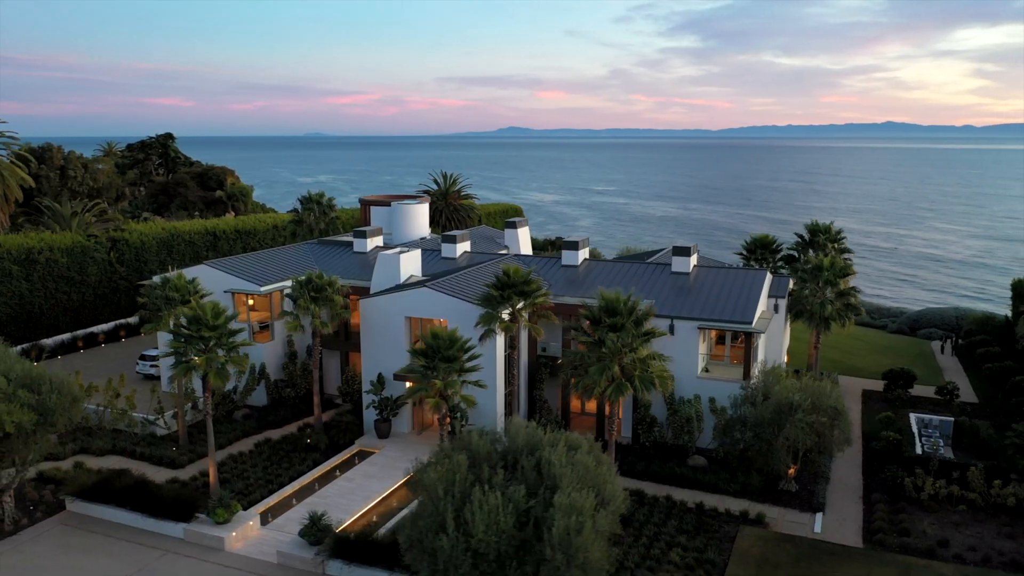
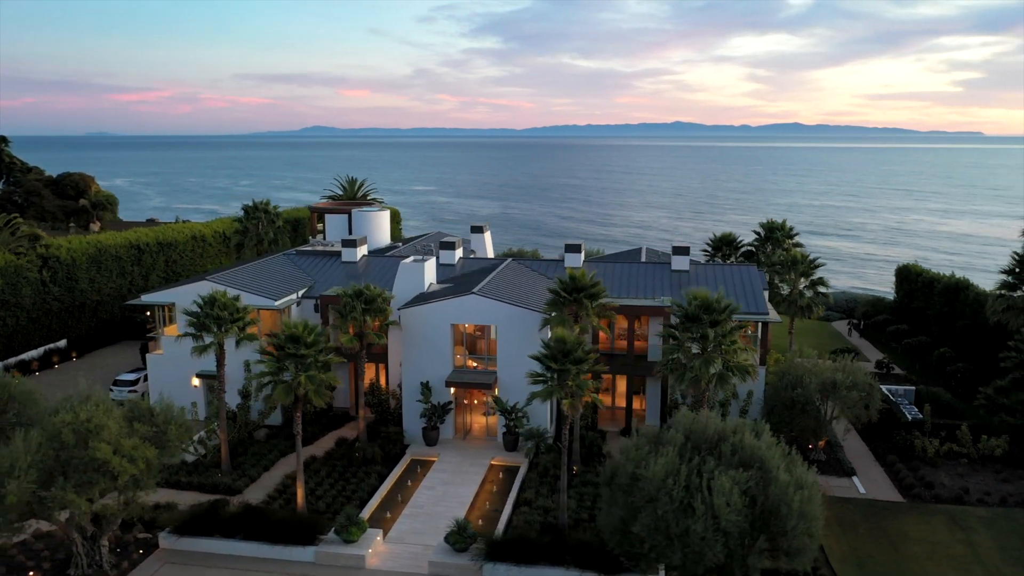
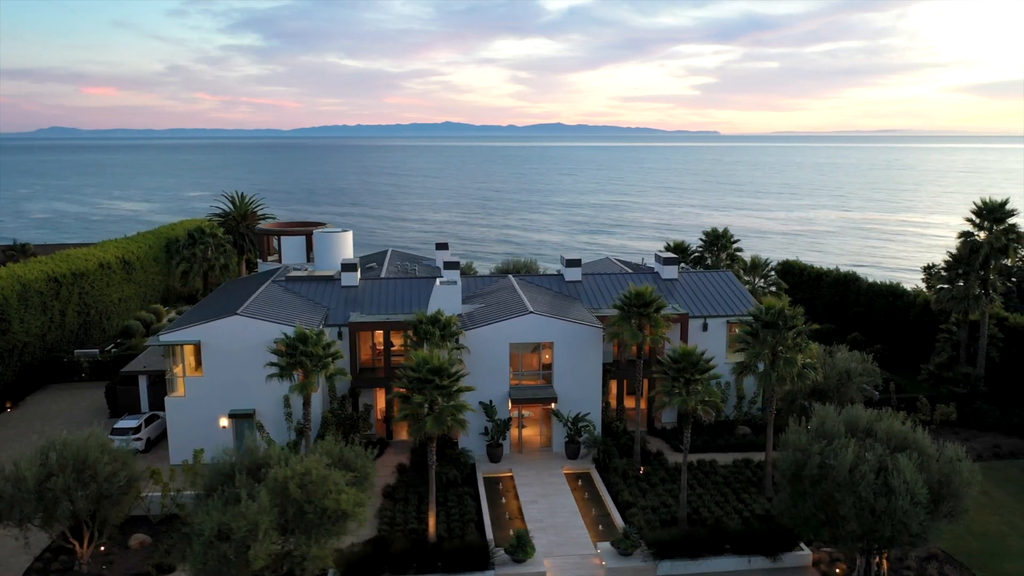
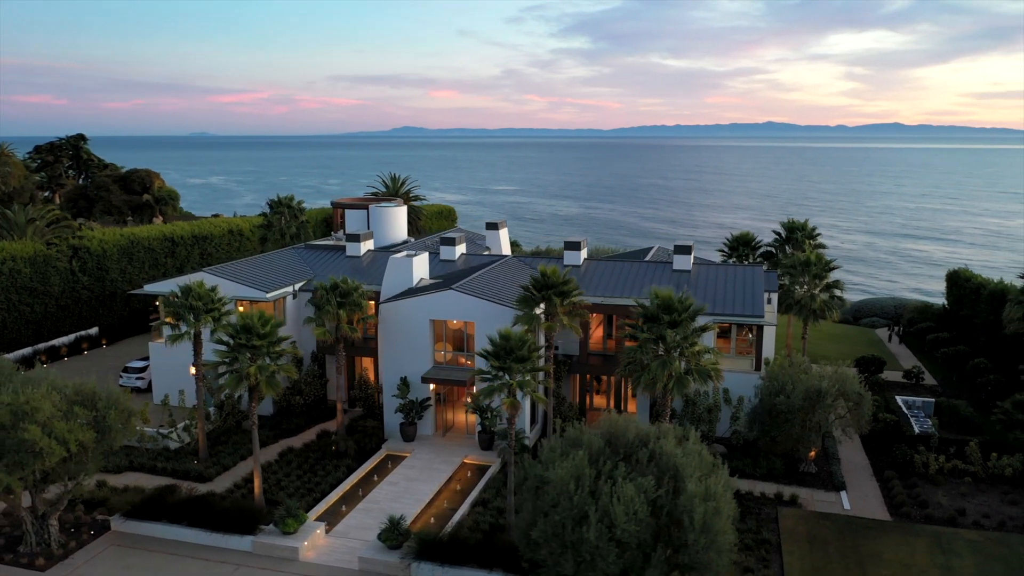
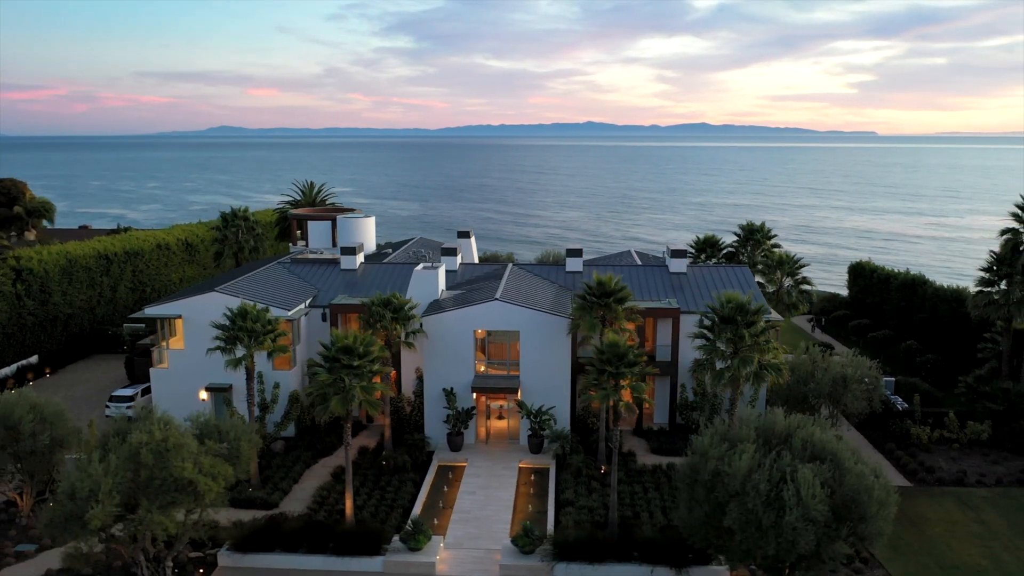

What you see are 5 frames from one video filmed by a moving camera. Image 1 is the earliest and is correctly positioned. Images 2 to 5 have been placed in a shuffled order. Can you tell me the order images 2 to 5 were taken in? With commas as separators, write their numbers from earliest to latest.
4, 2, 5, 3
